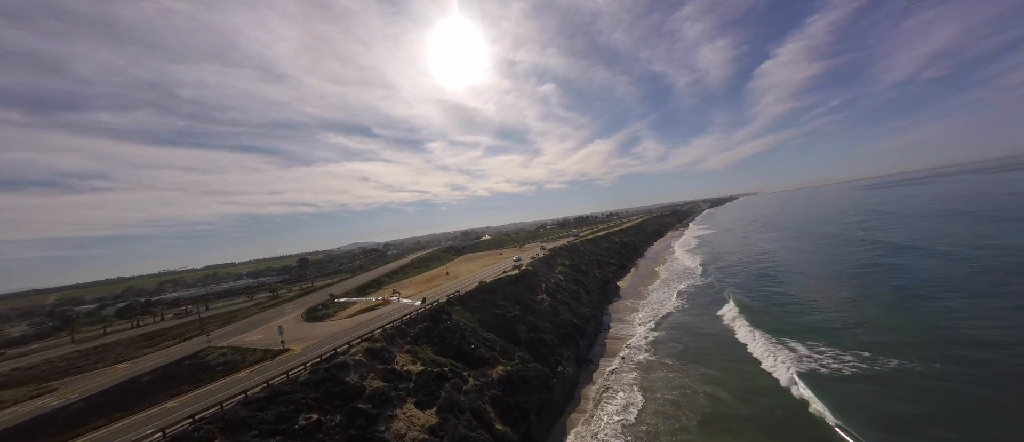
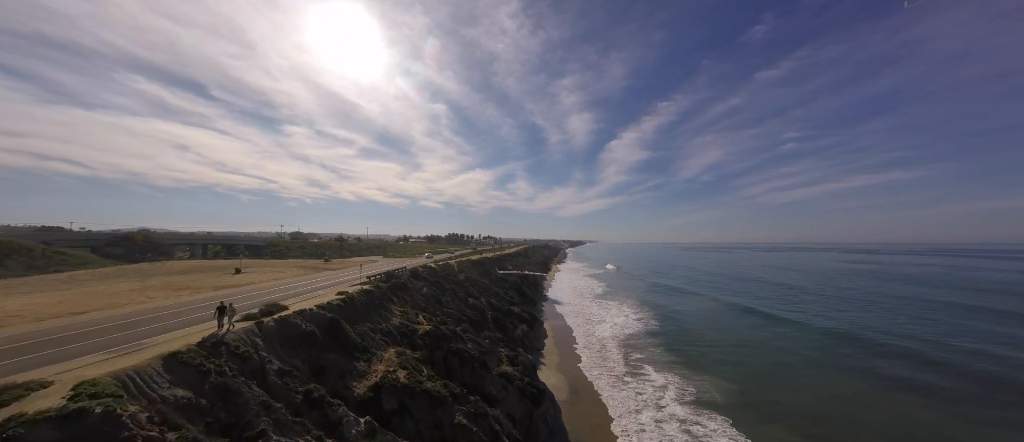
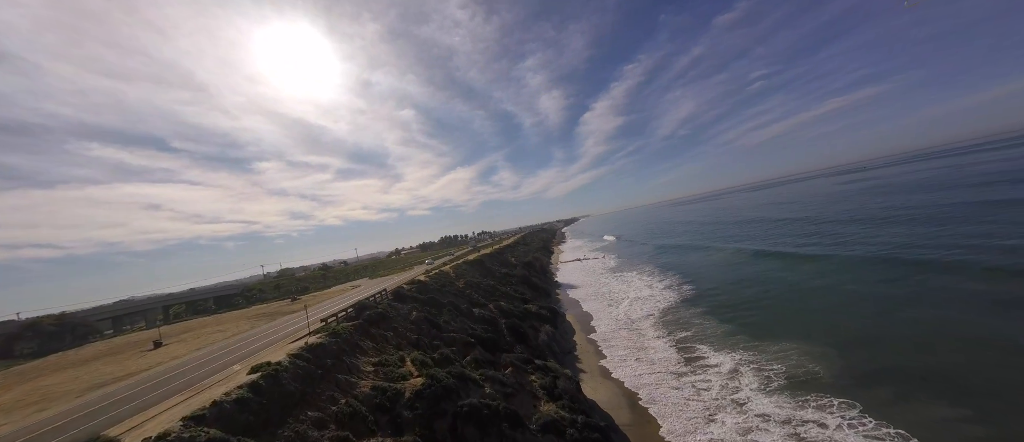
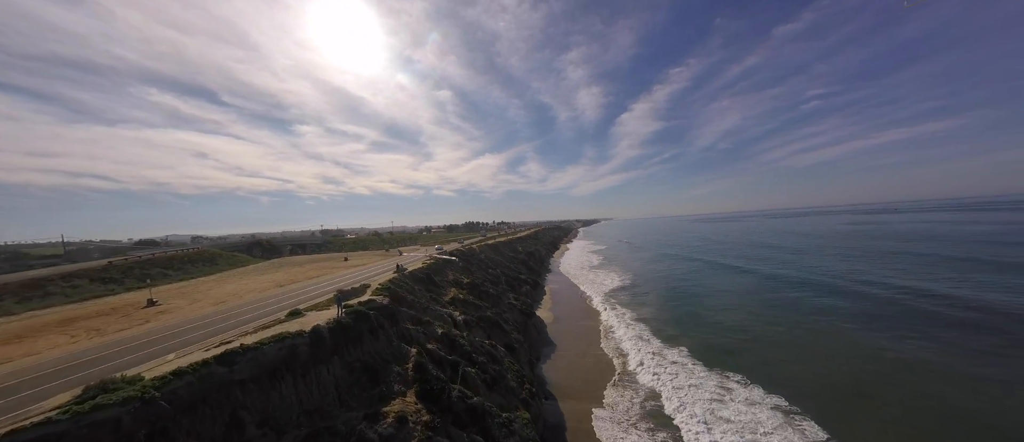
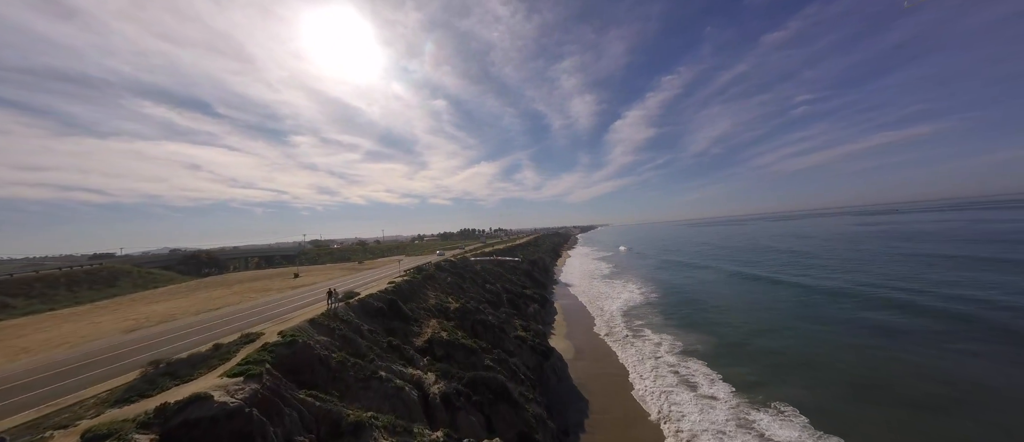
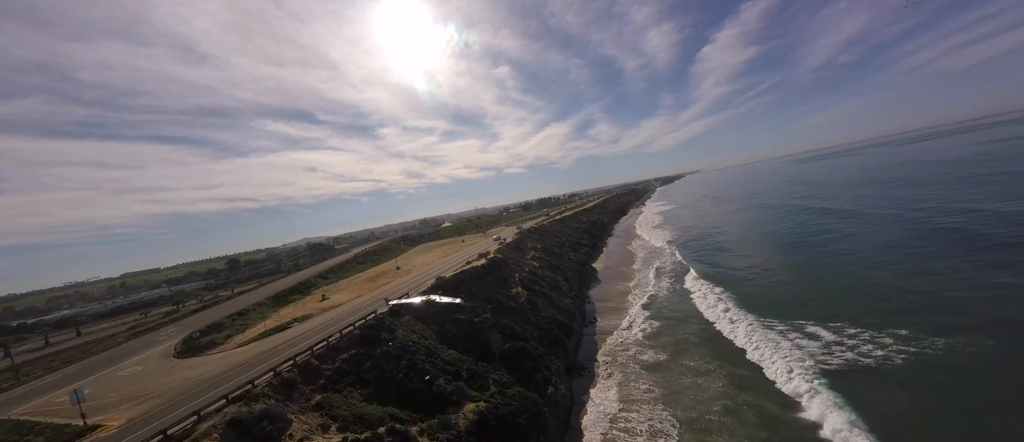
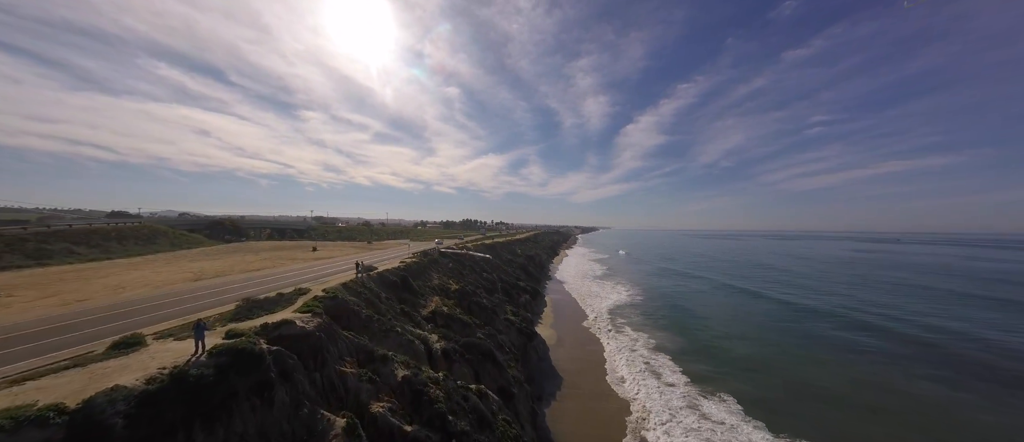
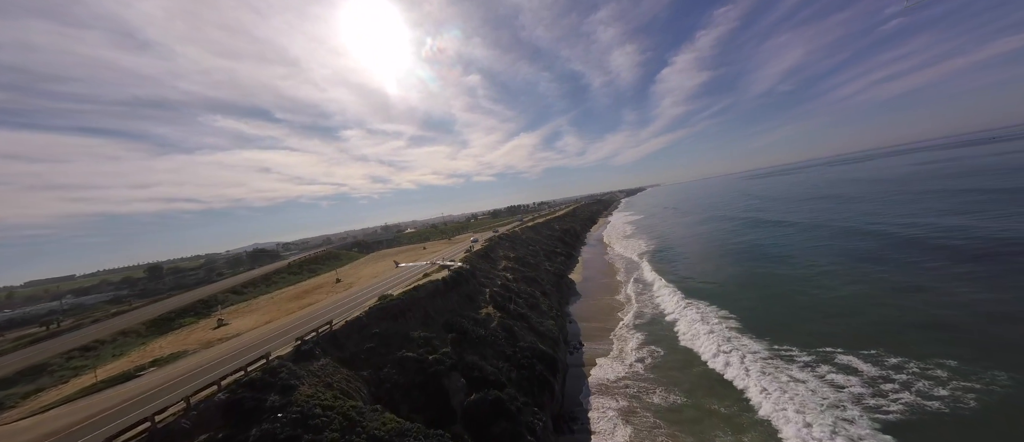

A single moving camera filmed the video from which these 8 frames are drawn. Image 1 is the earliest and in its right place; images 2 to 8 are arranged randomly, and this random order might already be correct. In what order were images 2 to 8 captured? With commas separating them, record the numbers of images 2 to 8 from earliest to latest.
6, 8, 4, 7, 5, 2, 3
